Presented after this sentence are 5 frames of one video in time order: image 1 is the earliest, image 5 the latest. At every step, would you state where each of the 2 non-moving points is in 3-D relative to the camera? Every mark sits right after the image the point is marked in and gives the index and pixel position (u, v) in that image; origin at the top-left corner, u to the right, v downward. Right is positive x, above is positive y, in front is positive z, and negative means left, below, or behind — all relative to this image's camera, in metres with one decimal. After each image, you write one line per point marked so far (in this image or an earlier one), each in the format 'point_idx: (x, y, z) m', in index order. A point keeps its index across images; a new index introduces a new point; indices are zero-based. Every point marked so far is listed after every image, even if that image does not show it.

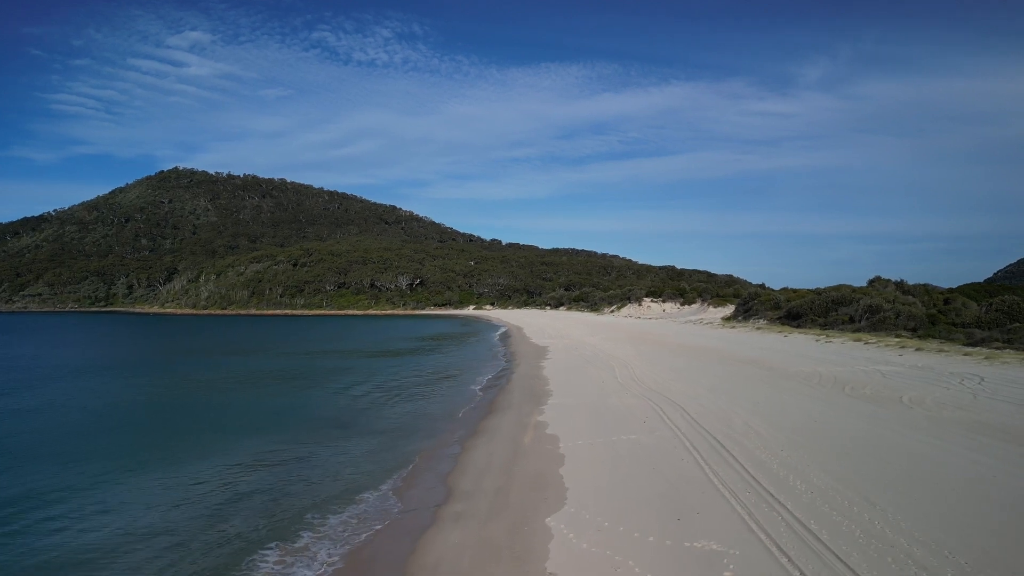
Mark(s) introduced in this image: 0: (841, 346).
0: (+11.7, -2.1, +19.4) m
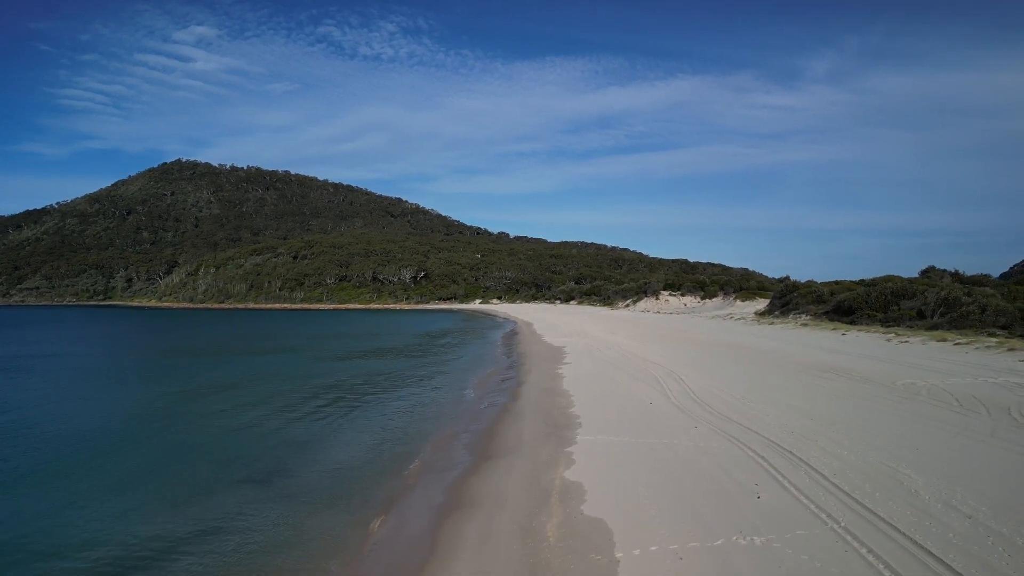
0: (+12.0, -1.7, +15.8) m
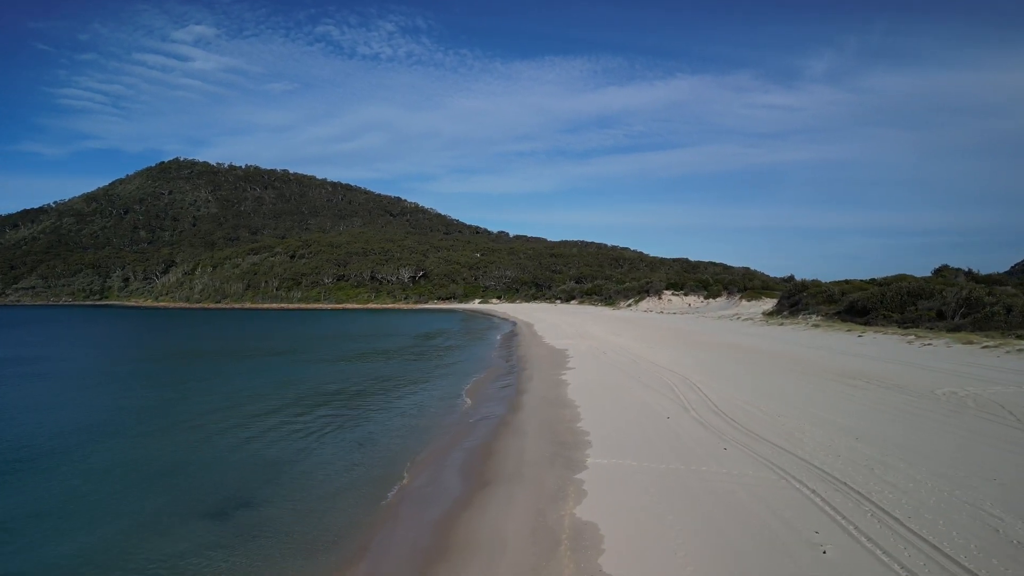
0: (+12.0, -1.7, +14.9) m
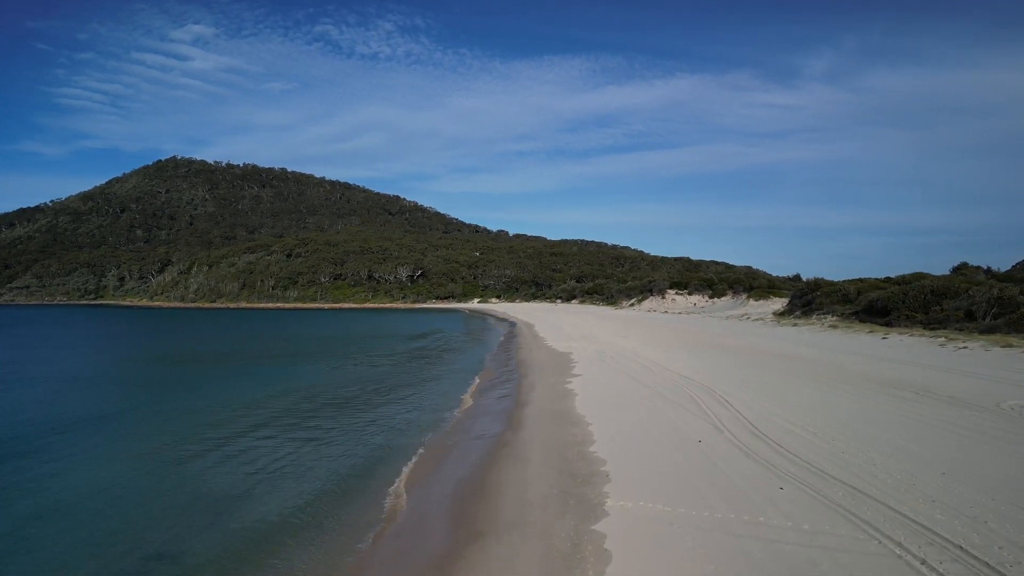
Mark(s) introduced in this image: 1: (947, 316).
0: (+12.0, -1.7, +13.6) m
1: (+14.9, -1.0, +18.5) m
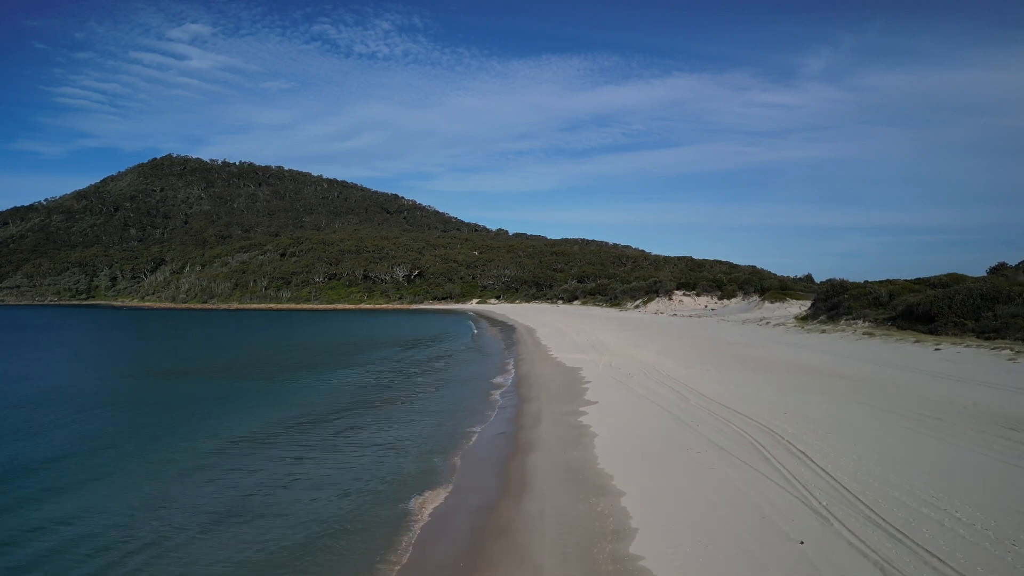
0: (+12.0, -1.8, +11.5) m
1: (+14.9, -1.1, +16.3) m
